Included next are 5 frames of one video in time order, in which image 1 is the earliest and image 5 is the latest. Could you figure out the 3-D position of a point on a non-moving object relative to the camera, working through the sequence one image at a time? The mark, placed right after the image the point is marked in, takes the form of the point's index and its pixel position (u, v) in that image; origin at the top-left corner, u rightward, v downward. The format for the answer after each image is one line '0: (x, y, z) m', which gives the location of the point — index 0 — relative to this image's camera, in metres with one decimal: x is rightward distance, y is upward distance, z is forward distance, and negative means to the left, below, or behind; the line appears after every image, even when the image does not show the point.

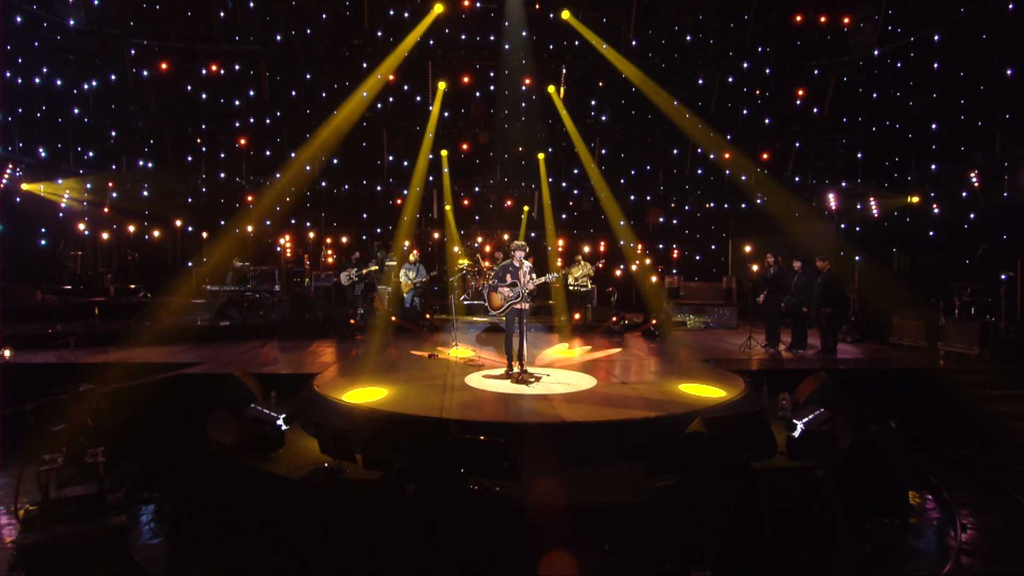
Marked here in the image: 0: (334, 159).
0: (-4.7, +3.5, +18.1) m
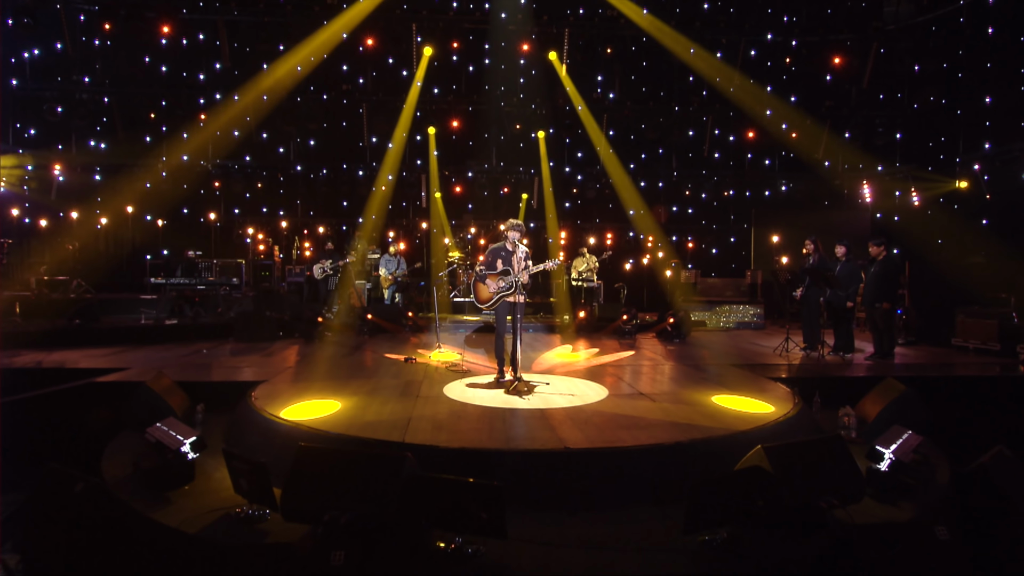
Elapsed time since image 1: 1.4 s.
0: (-4.7, +3.6, +16.7) m
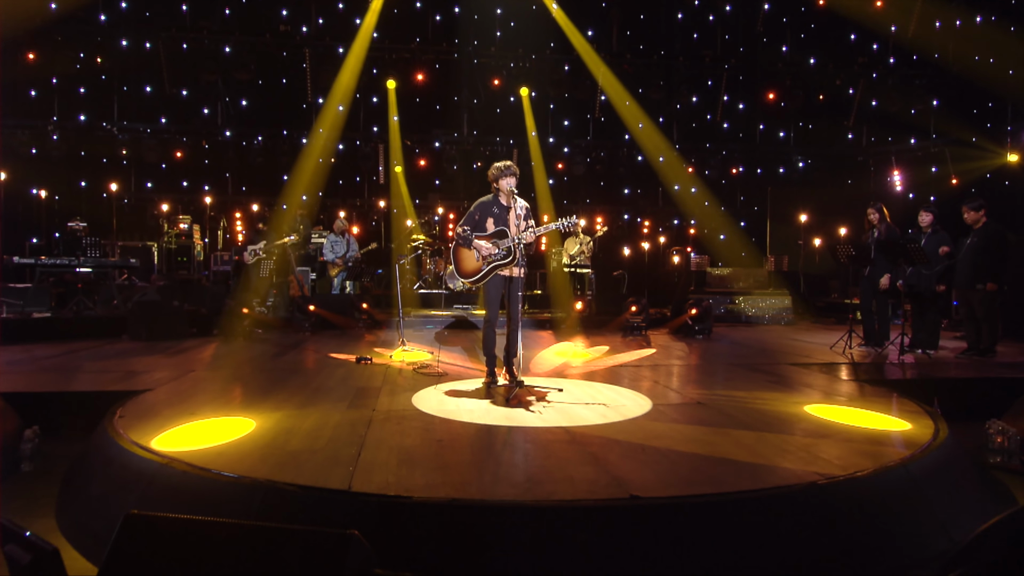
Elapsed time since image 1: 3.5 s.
0: (-5.3, +3.6, +14.4) m
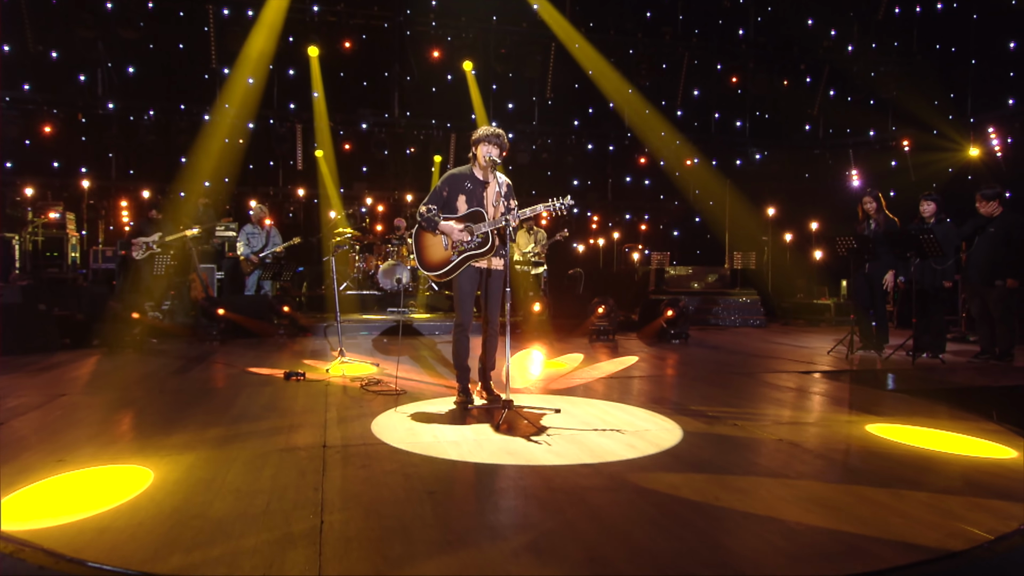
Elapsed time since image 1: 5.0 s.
0: (-6.6, +3.6, +12.5) m
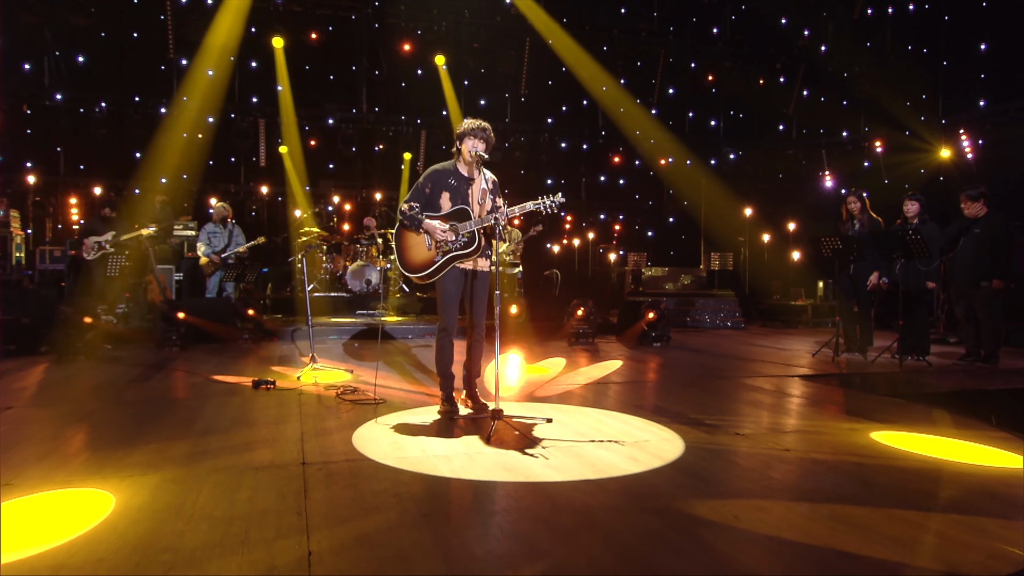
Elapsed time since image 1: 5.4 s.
0: (-7.1, +3.6, +11.9) m
